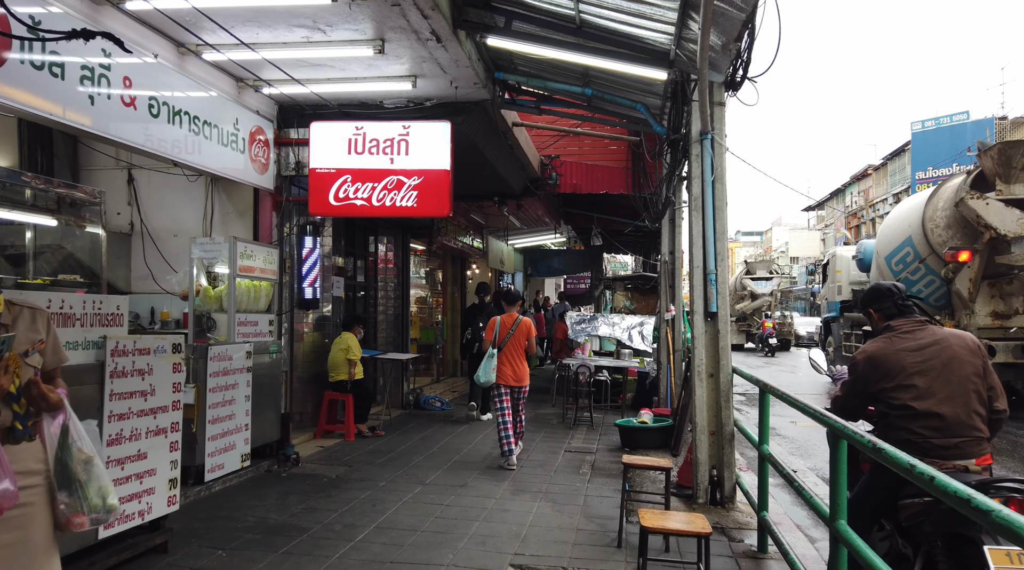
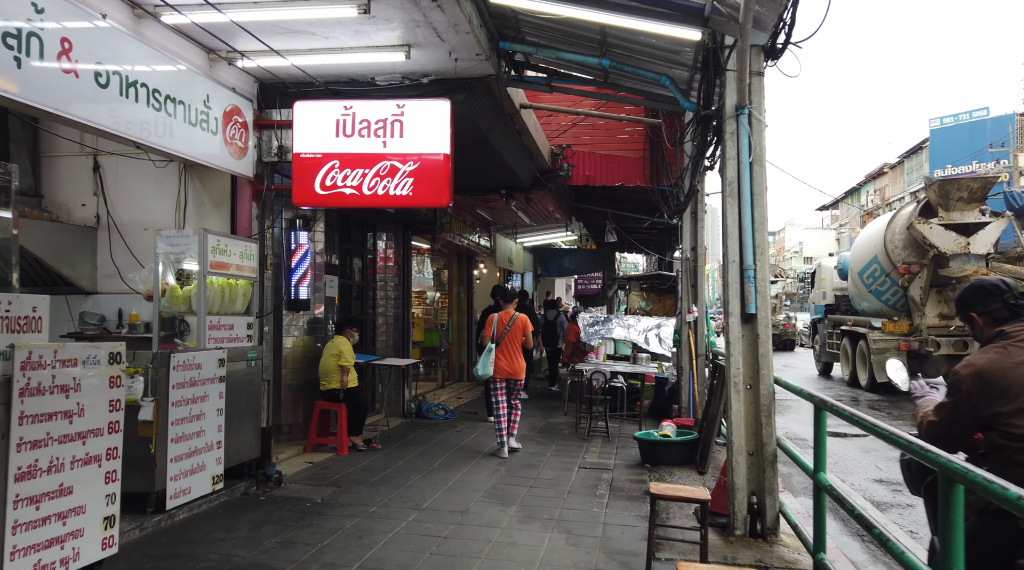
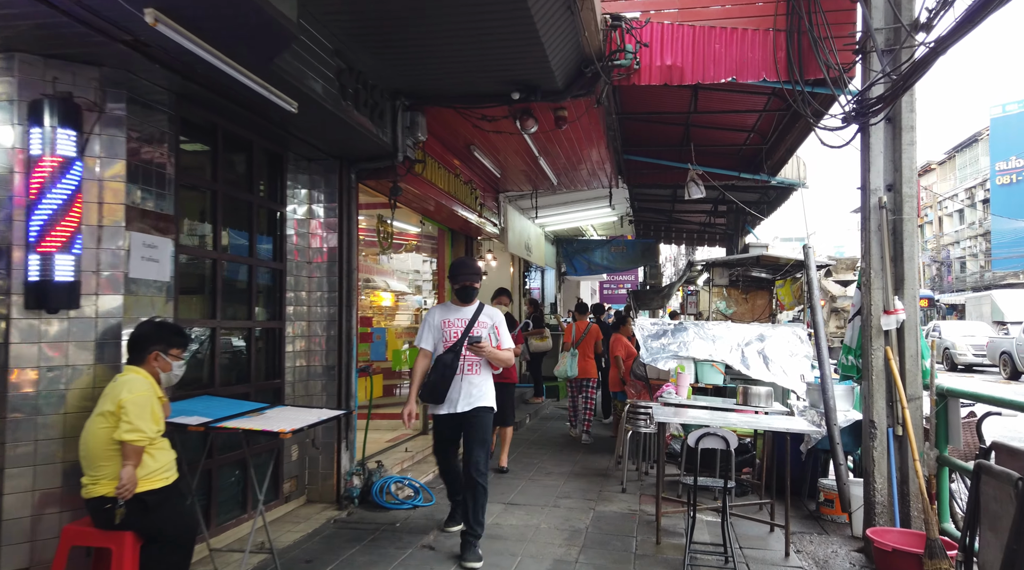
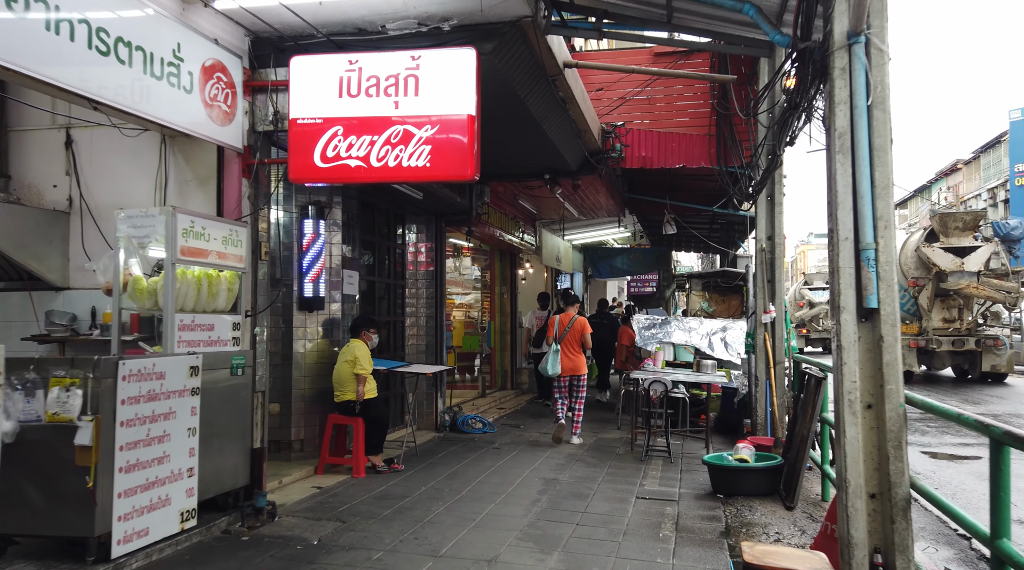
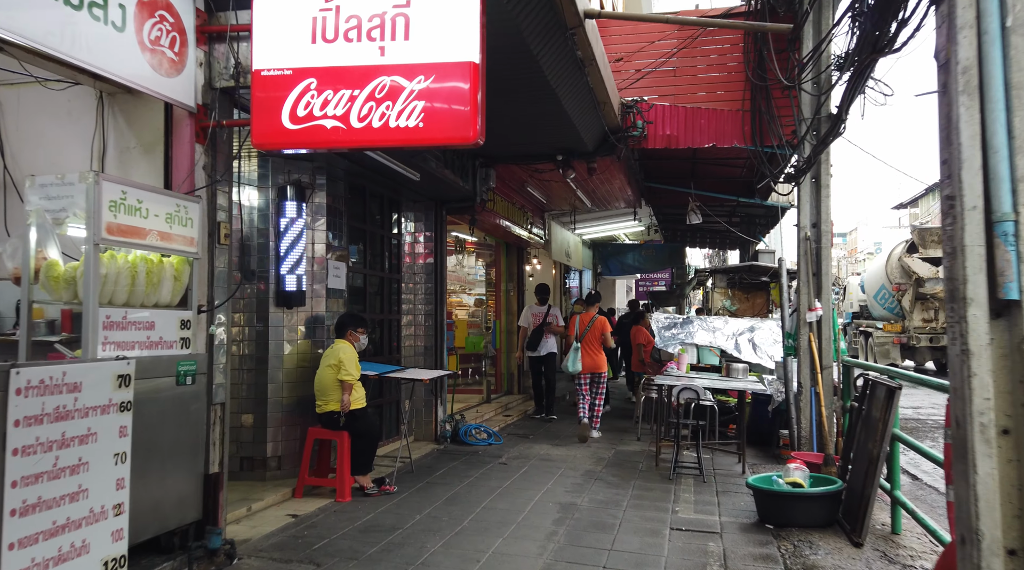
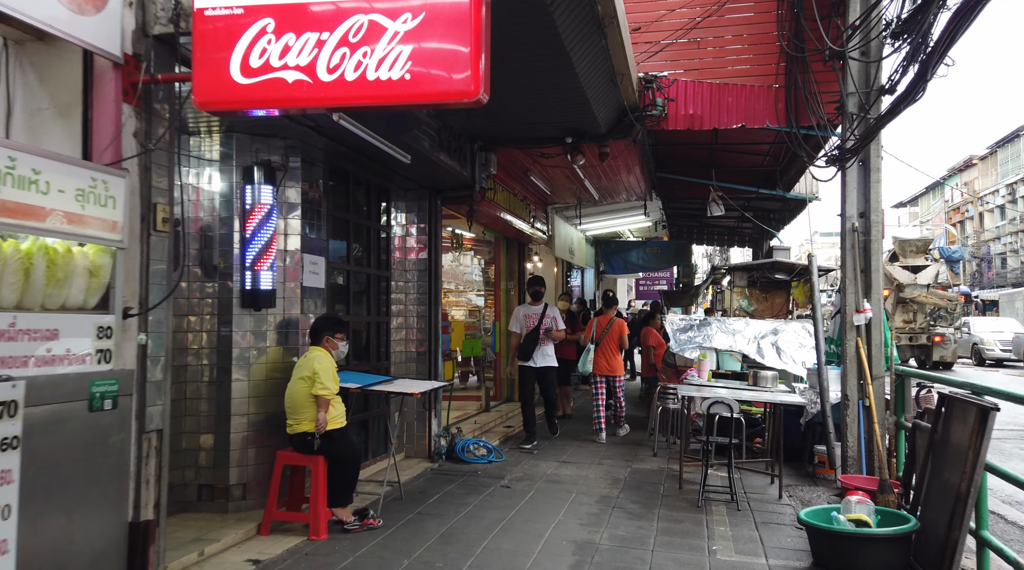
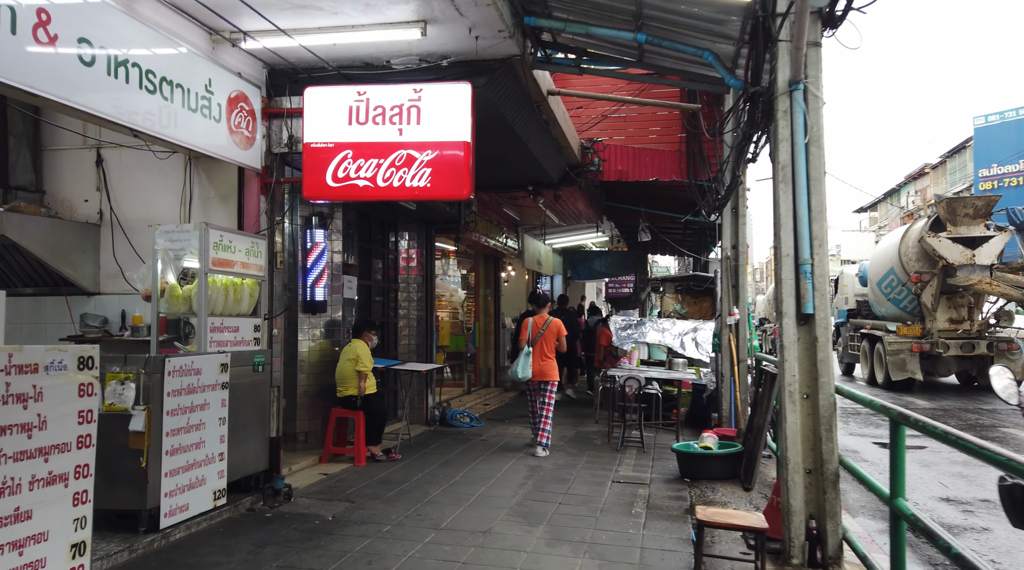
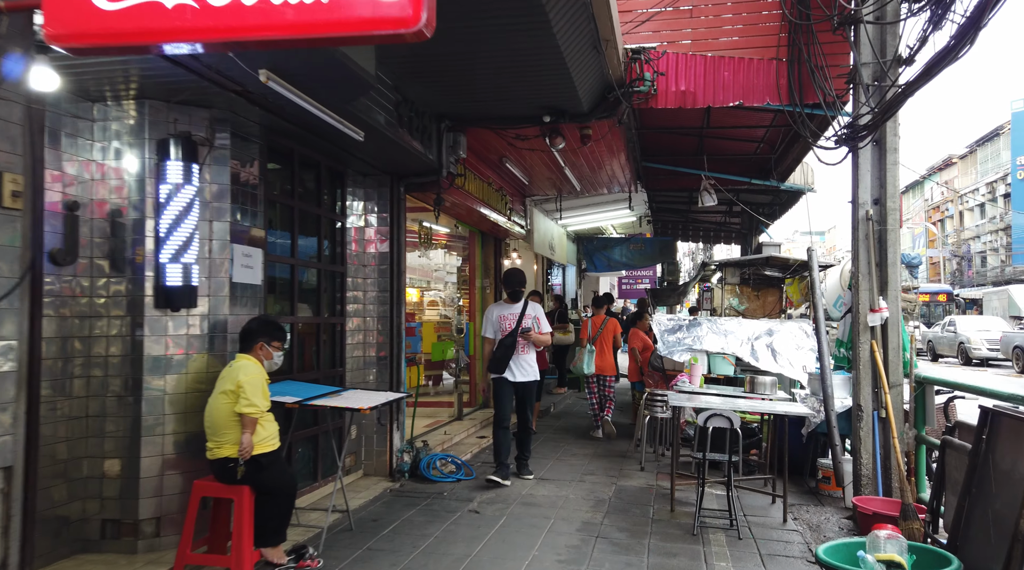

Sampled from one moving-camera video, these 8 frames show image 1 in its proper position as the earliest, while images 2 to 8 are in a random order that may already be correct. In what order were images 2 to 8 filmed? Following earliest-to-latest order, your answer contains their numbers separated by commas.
2, 7, 4, 5, 6, 8, 3
